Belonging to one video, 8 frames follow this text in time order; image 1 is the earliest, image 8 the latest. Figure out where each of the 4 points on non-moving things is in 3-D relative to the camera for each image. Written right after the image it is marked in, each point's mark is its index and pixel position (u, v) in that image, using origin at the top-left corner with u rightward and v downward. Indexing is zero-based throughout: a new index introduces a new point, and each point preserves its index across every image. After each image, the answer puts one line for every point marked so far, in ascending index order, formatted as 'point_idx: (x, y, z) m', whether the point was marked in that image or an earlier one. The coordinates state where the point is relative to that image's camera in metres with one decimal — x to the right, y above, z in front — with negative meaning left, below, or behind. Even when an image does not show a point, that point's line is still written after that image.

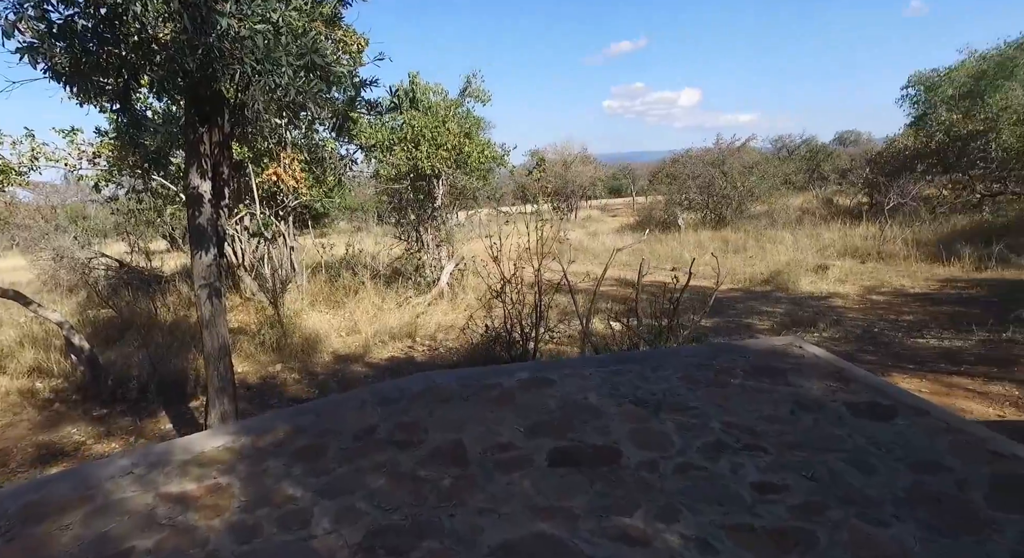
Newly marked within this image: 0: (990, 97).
0: (+10.5, +4.0, +13.0) m
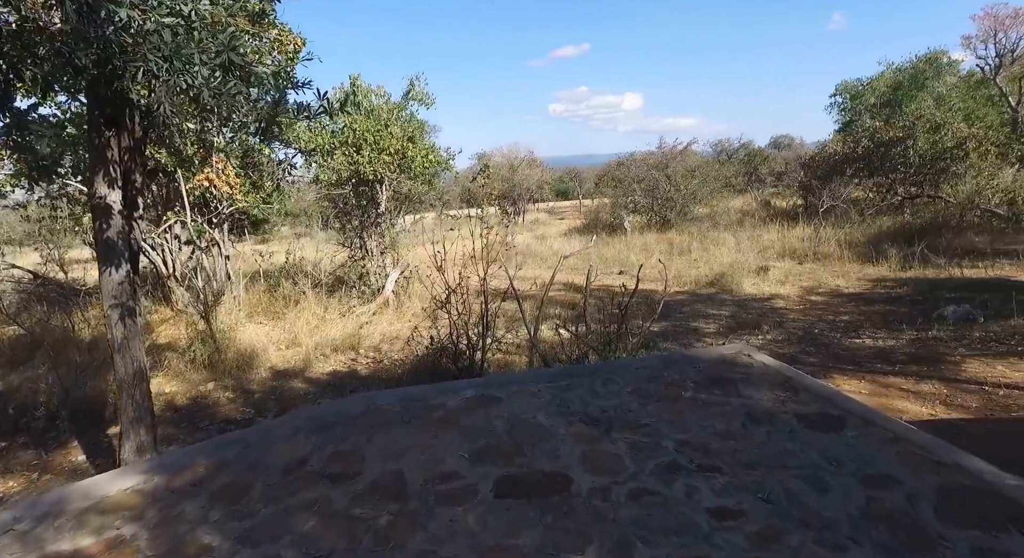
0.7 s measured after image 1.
0: (+9.3, +4.1, +13.8) m
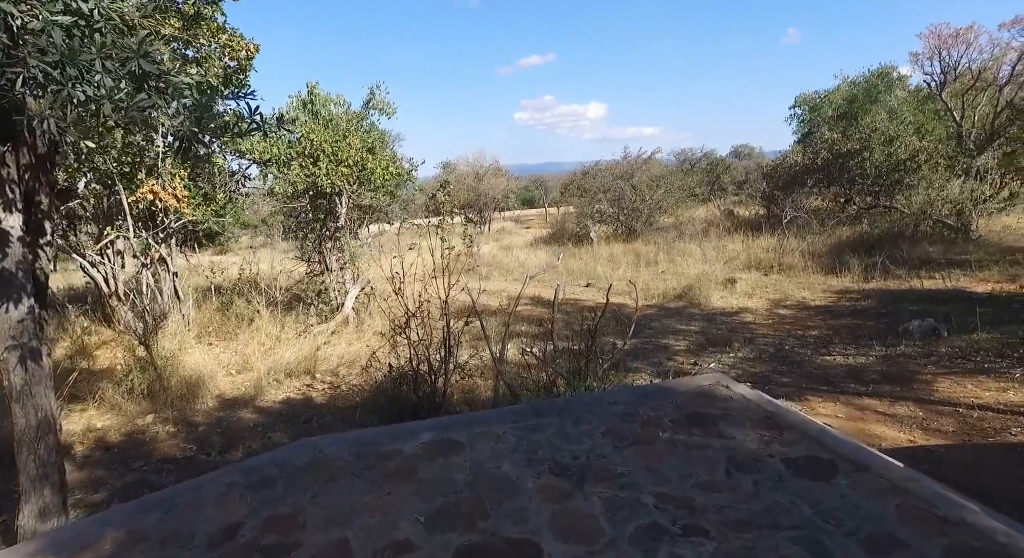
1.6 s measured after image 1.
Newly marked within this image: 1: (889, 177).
0: (+8.5, +3.9, +14.1) m
1: (+8.0, +2.2, +12.4) m
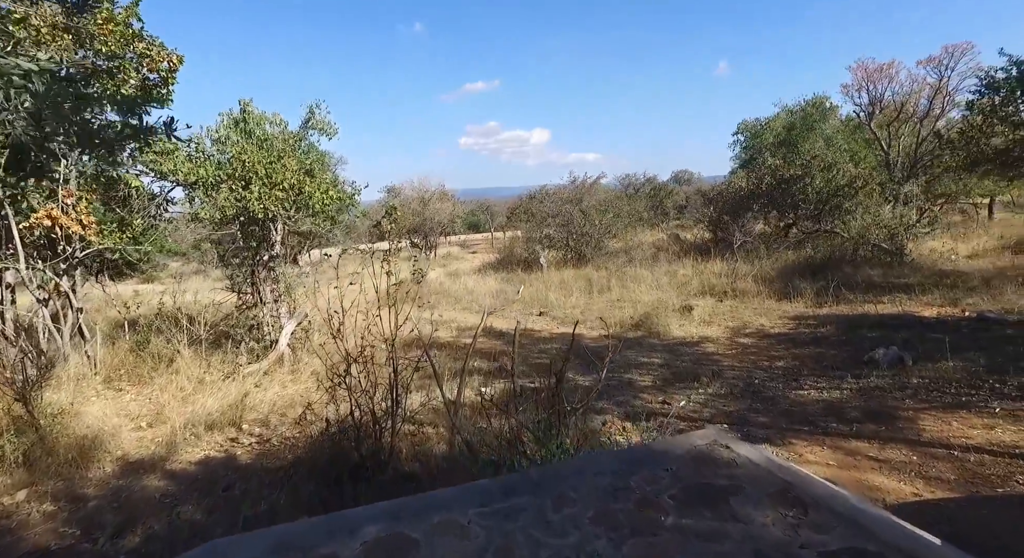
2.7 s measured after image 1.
0: (+7.2, +3.3, +14.6) m
1: (+6.9, +1.7, +12.8) m
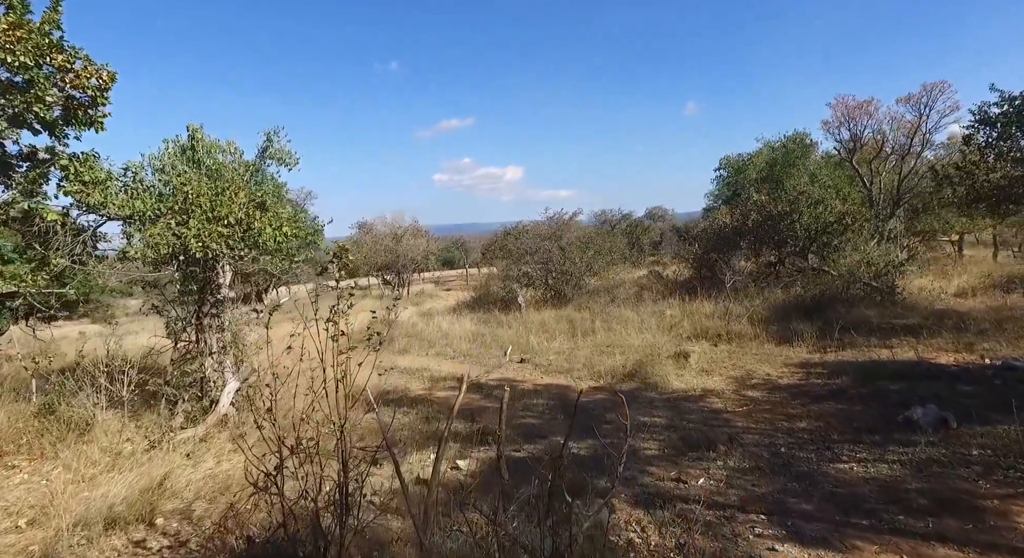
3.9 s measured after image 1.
0: (+6.6, +2.4, +14.3) m
1: (+6.4, +0.8, +12.3) m
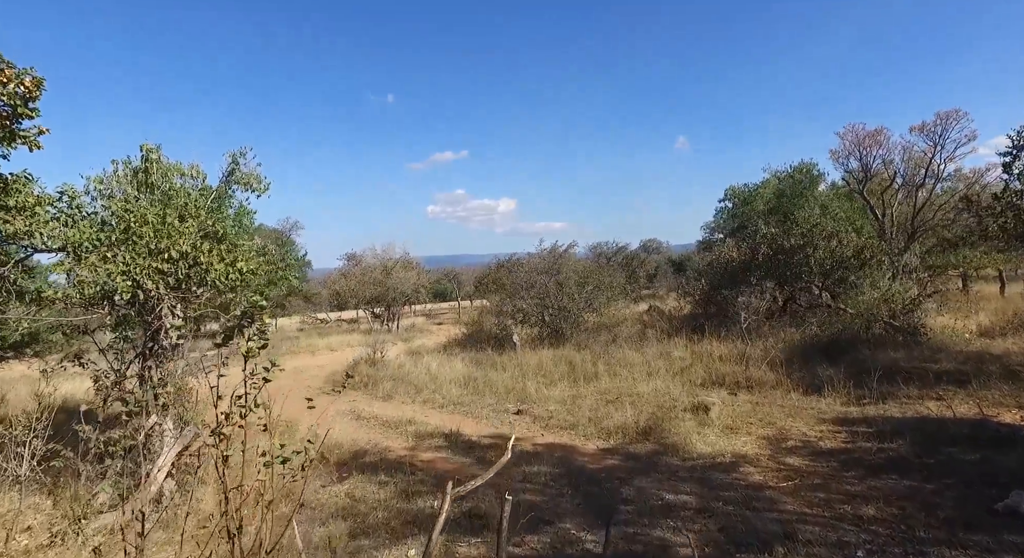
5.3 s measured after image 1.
0: (+6.5, +1.5, +13.5) m
1: (+6.3, +0.1, +11.5) m
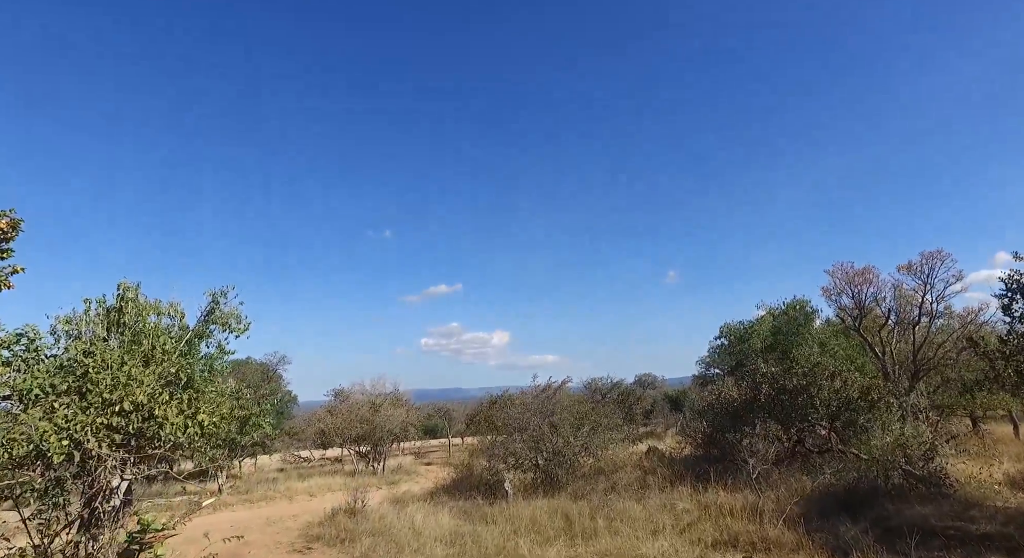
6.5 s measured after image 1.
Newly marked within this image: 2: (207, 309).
0: (+6.3, -1.6, +13.3) m
1: (+6.1, -2.6, +11.0) m
2: (-3.4, -0.3, +6.6) m
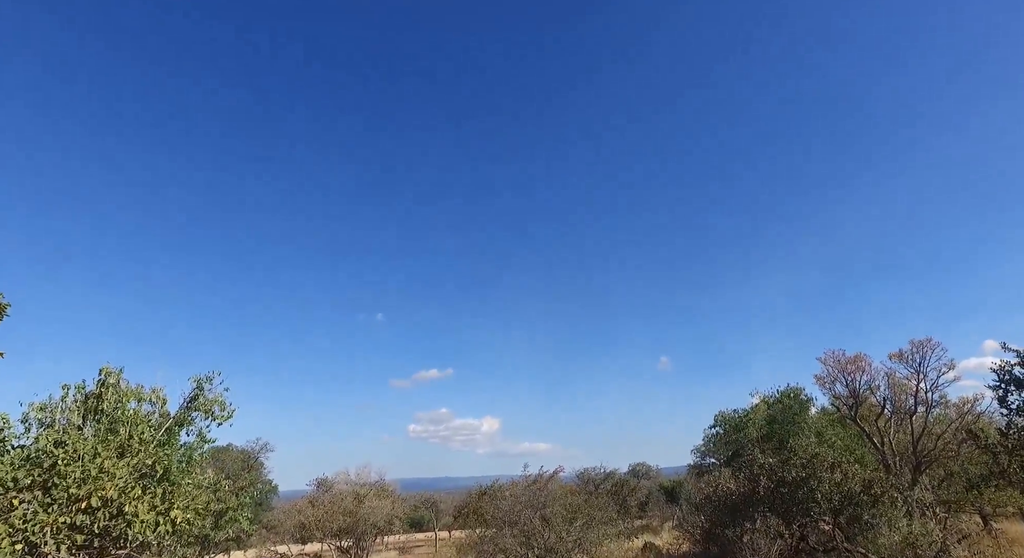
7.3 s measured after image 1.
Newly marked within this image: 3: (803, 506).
0: (+6.1, -3.6, +13.0) m
1: (+6.0, -4.2, +10.6) m
2: (-3.5, -1.3, +6.4) m
3: (+5.4, -4.2, +11.0) m
